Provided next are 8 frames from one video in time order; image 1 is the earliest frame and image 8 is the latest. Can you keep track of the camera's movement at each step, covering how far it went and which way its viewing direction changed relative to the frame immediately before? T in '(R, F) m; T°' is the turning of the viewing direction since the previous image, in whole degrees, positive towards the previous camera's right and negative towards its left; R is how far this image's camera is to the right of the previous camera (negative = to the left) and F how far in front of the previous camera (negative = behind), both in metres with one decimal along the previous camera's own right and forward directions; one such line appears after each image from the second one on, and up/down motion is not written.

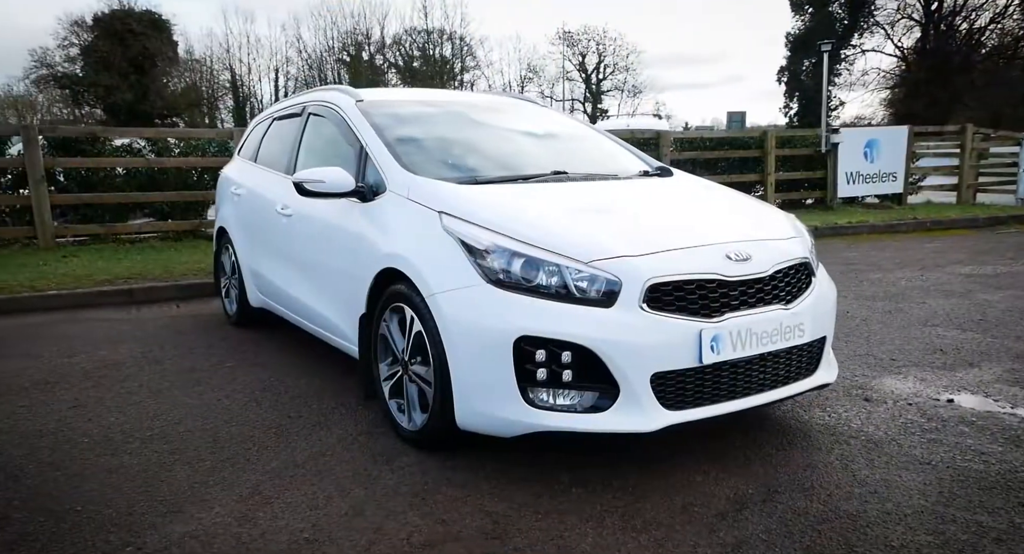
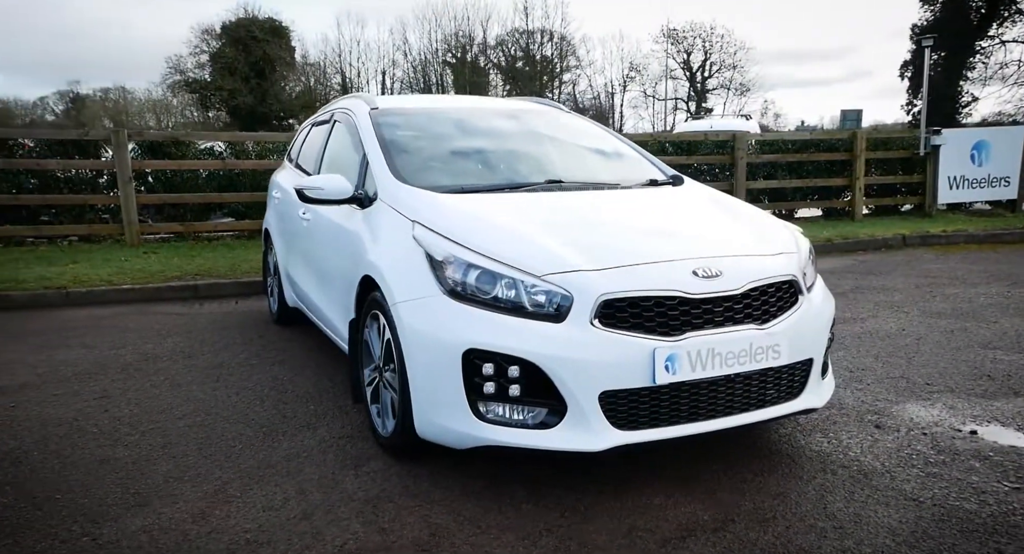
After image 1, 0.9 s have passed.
(+0.5, +0.1) m; -7°
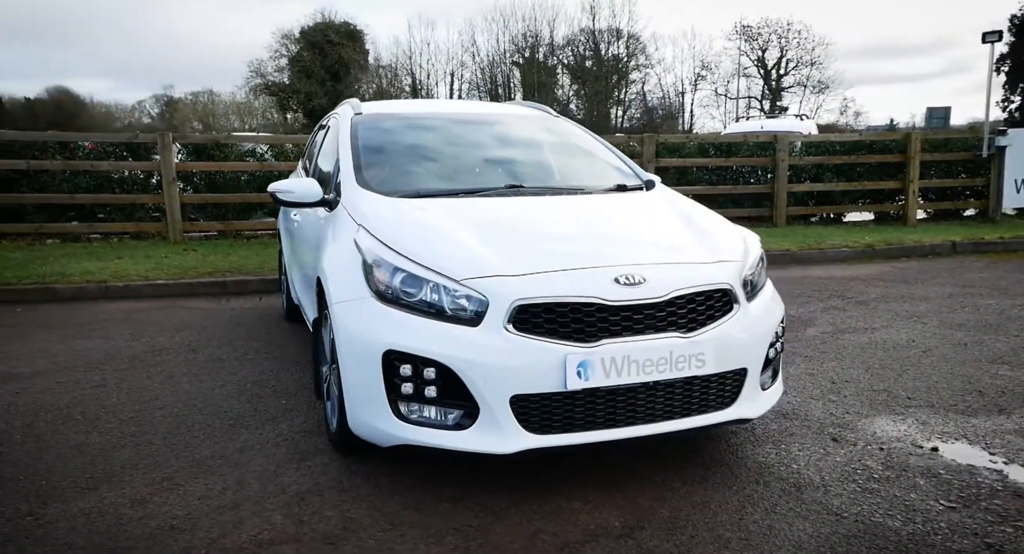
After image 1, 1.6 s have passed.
(+0.5, 0.0) m; -5°
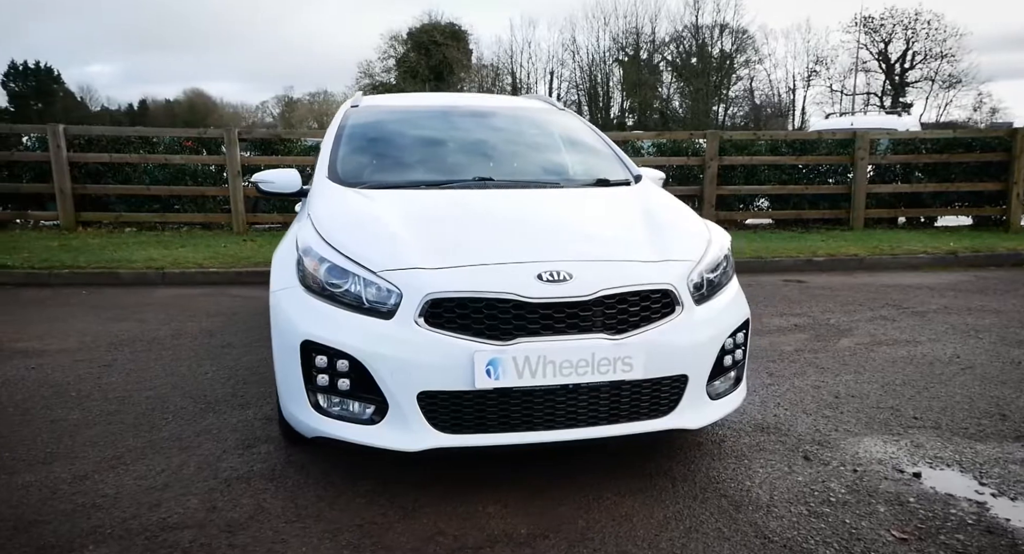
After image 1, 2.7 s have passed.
(+0.6, +0.1) m; -7°
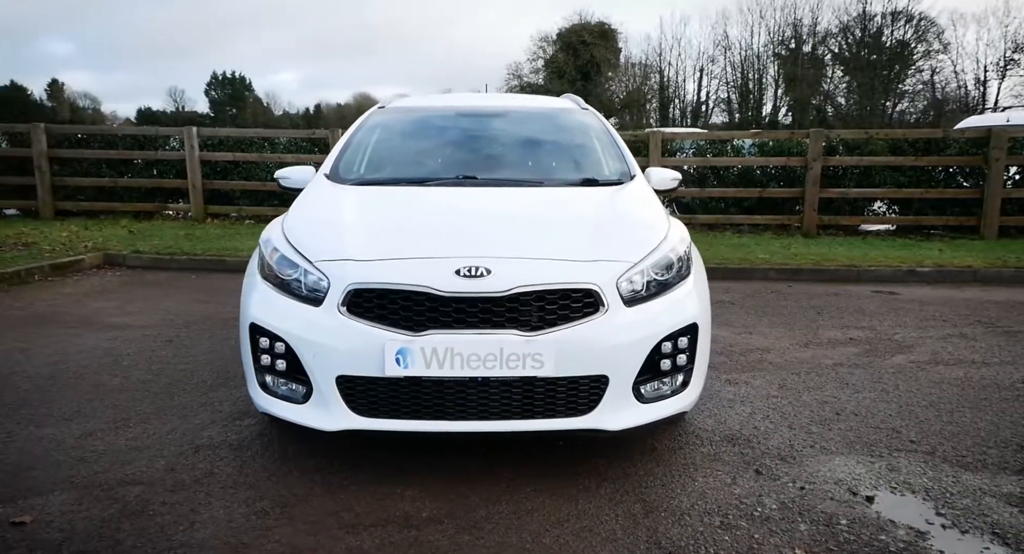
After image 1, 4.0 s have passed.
(+0.7, 0.0) m; -10°
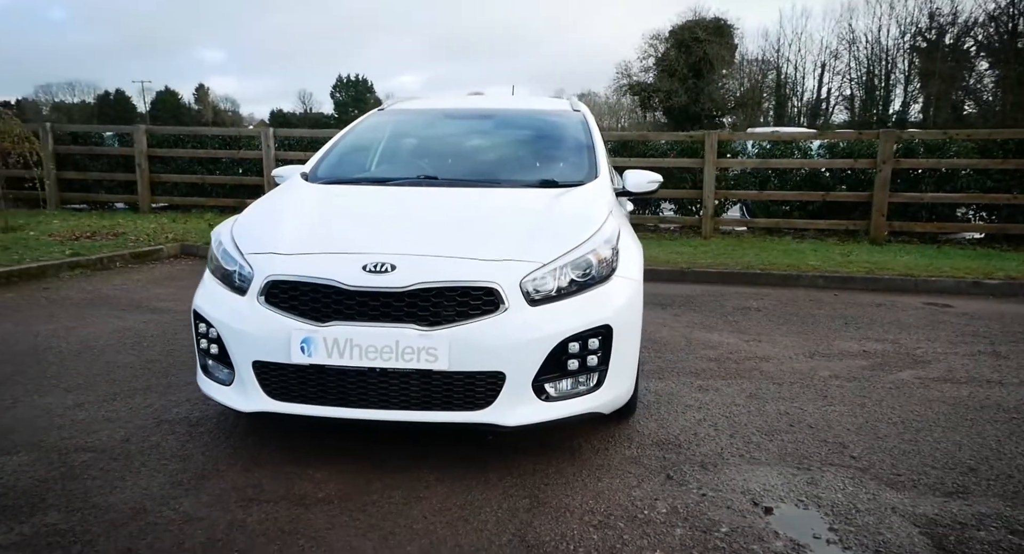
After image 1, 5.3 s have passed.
(+0.7, -0.1) m; -7°
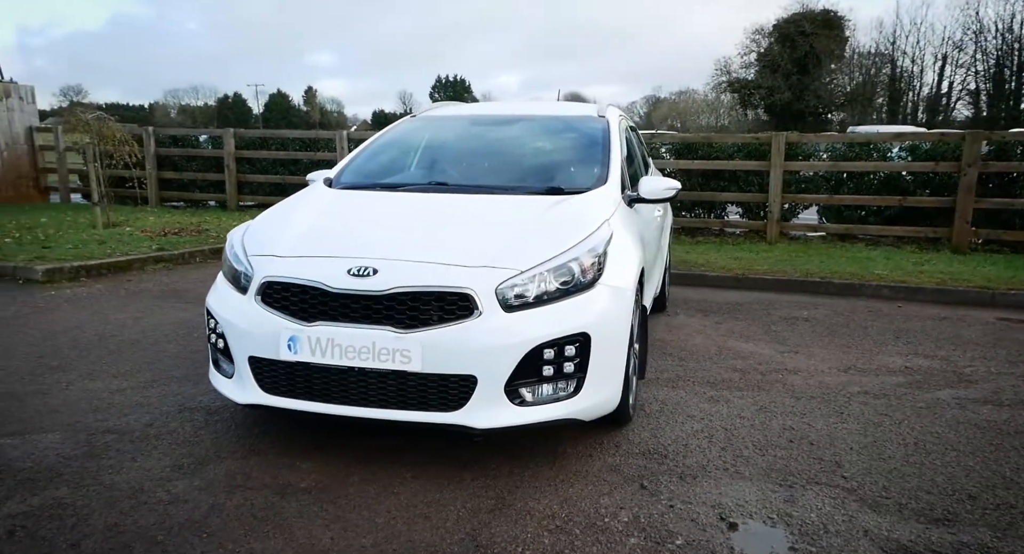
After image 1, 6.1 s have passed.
(+0.4, -0.1) m; -7°
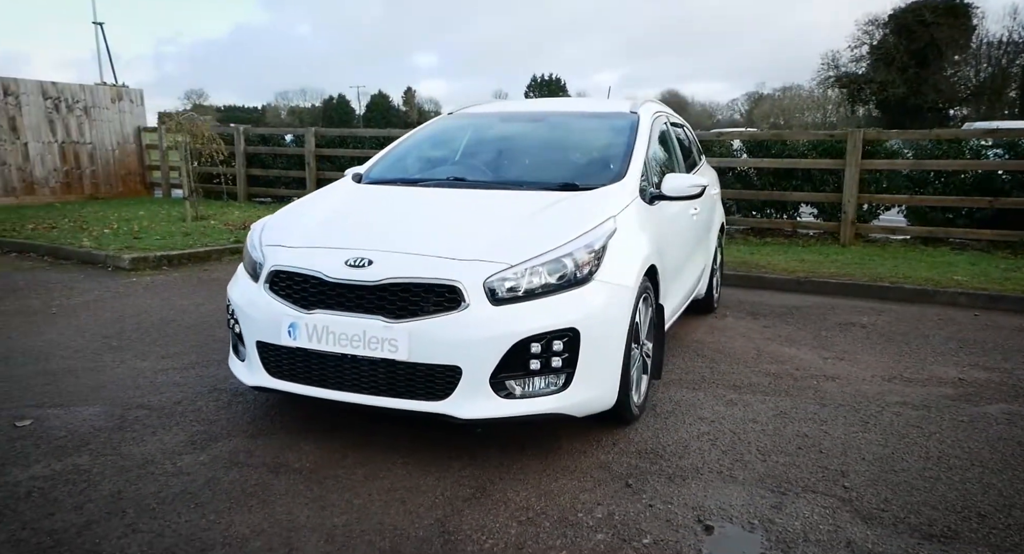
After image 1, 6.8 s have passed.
(+0.4, 0.0) m; -7°
